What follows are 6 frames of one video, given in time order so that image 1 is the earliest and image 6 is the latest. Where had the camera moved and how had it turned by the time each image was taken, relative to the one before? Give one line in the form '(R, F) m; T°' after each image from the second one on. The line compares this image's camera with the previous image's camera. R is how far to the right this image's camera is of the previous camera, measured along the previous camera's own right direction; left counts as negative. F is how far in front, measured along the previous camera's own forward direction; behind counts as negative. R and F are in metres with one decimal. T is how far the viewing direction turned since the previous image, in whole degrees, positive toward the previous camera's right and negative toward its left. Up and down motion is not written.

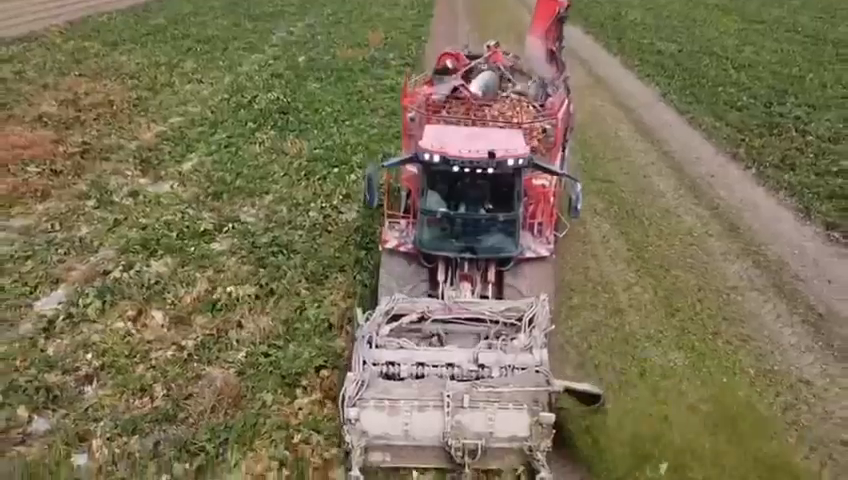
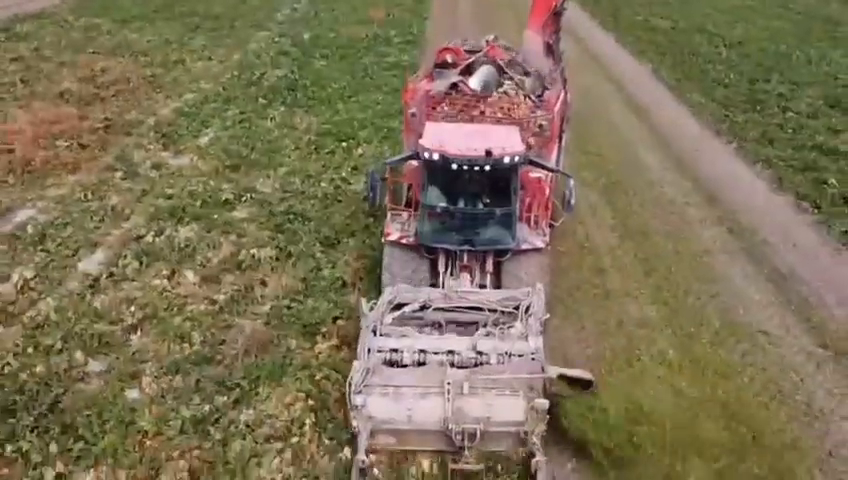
(0.0, -1.1) m; 0°
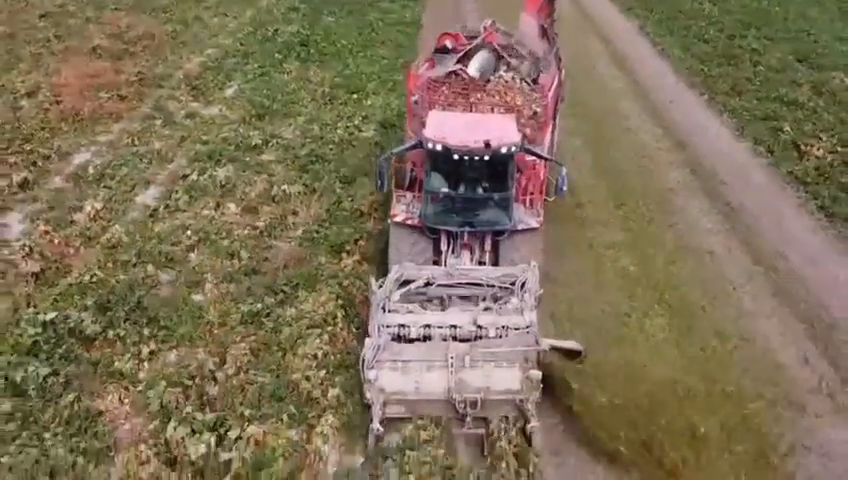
(-0.1, -1.9) m; 0°
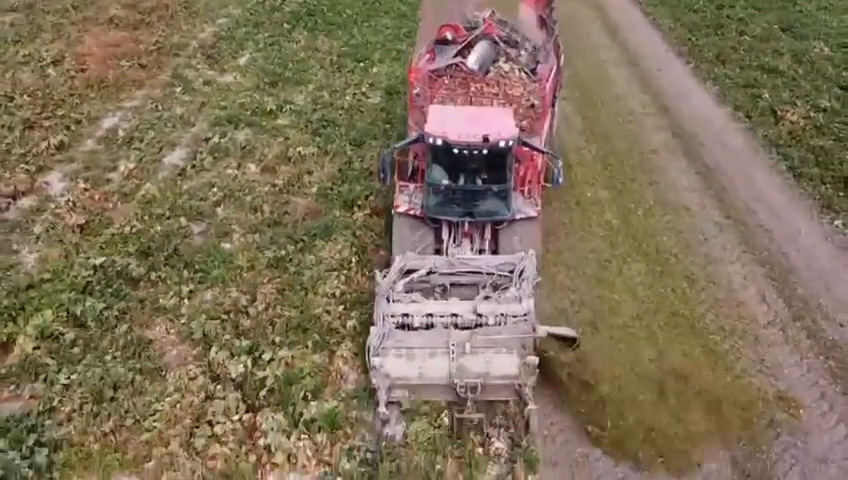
(-0.1, -1.2) m; 0°
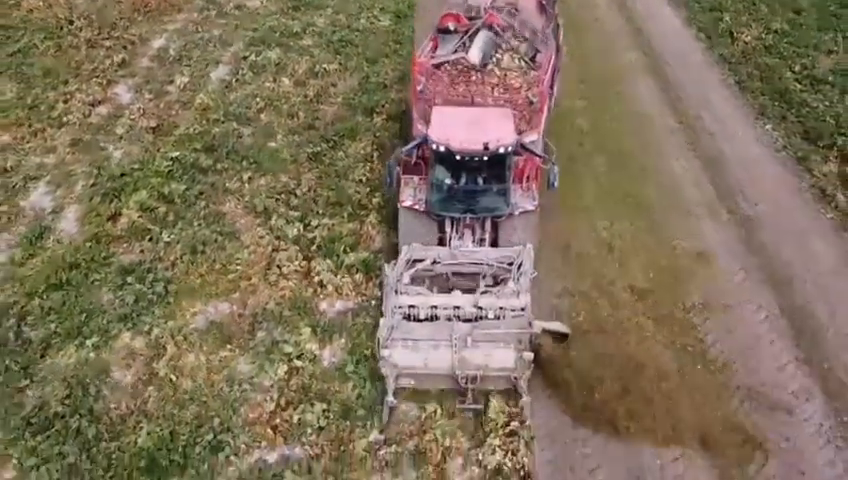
(-0.1, -2.8) m; 0°
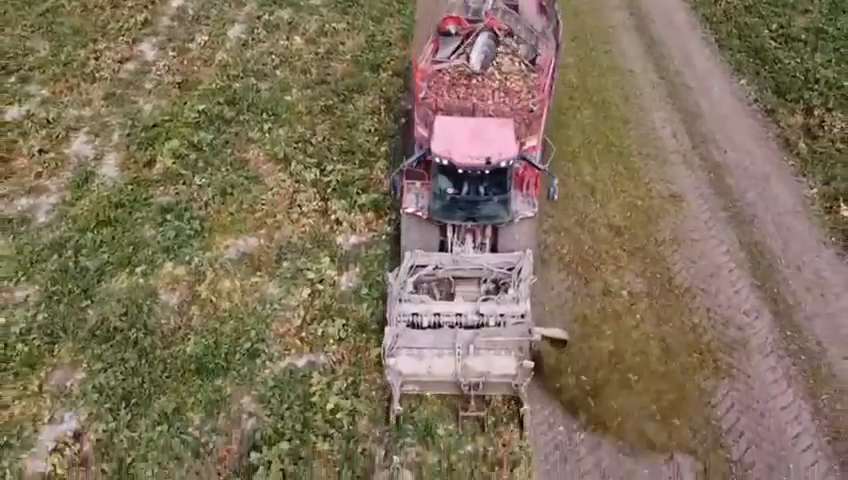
(-0.1, -1.4) m; 0°
